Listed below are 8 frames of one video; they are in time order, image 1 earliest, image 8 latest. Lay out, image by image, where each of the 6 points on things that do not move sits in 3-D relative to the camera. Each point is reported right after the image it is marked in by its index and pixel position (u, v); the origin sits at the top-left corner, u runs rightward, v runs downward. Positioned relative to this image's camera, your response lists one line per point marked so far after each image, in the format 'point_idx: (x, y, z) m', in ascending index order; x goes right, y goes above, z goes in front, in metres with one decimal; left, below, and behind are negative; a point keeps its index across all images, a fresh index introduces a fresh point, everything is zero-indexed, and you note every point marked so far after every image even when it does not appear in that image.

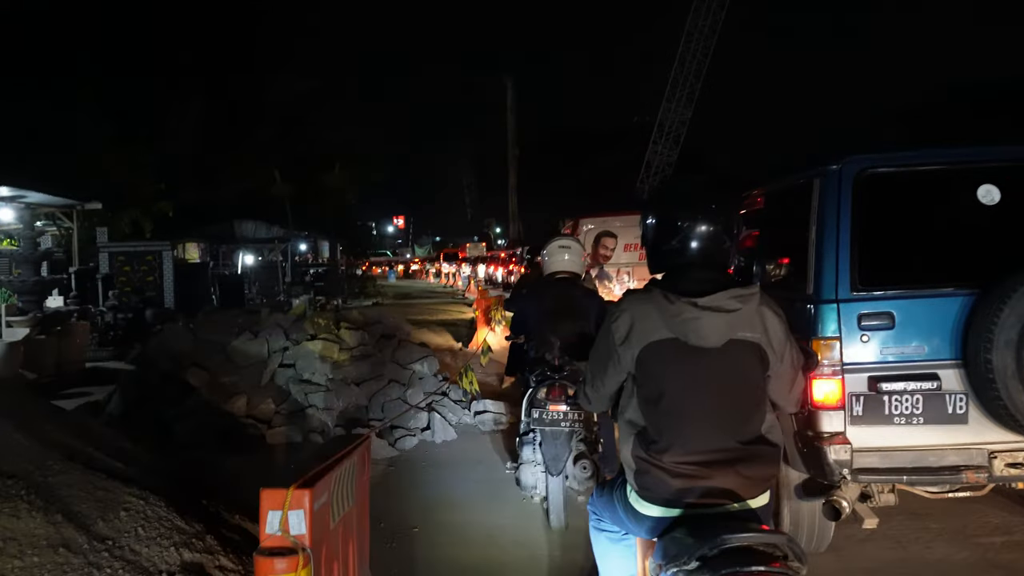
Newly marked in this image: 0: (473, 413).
0: (-0.3, -1.1, +8.3) m
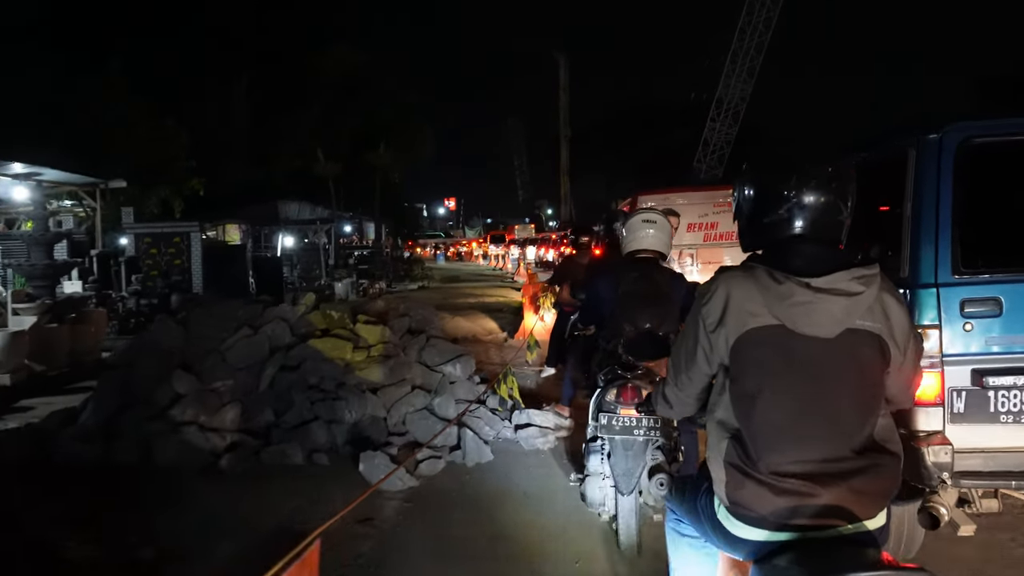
0: (0.0, -1.0, +7.2) m
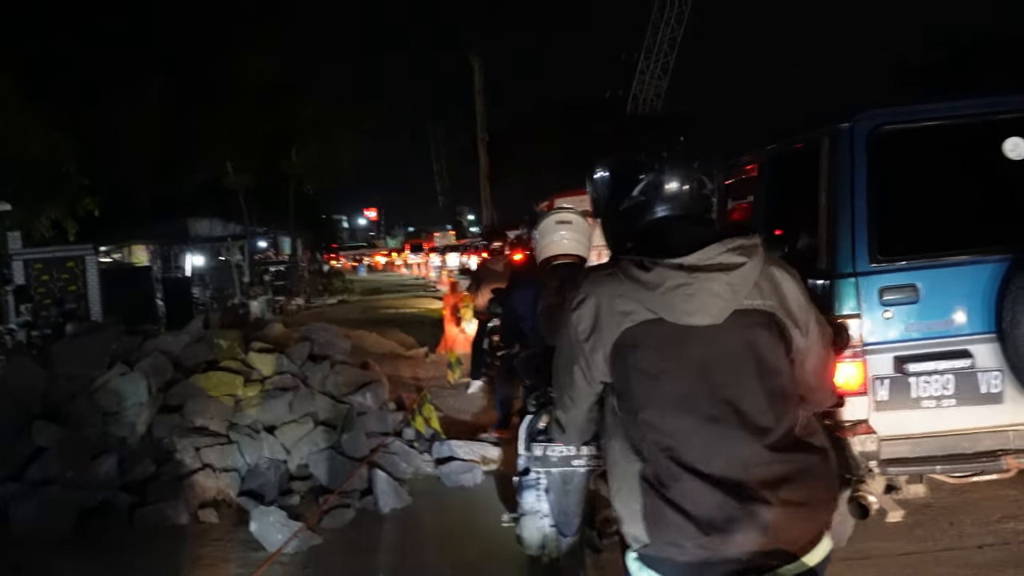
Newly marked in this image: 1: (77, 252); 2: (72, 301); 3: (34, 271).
0: (-0.5, -1.1, +6.6) m
1: (-6.9, +0.6, +16.7) m
2: (-6.9, -0.2, +16.6) m
3: (-7.4, +0.3, +16.4) m
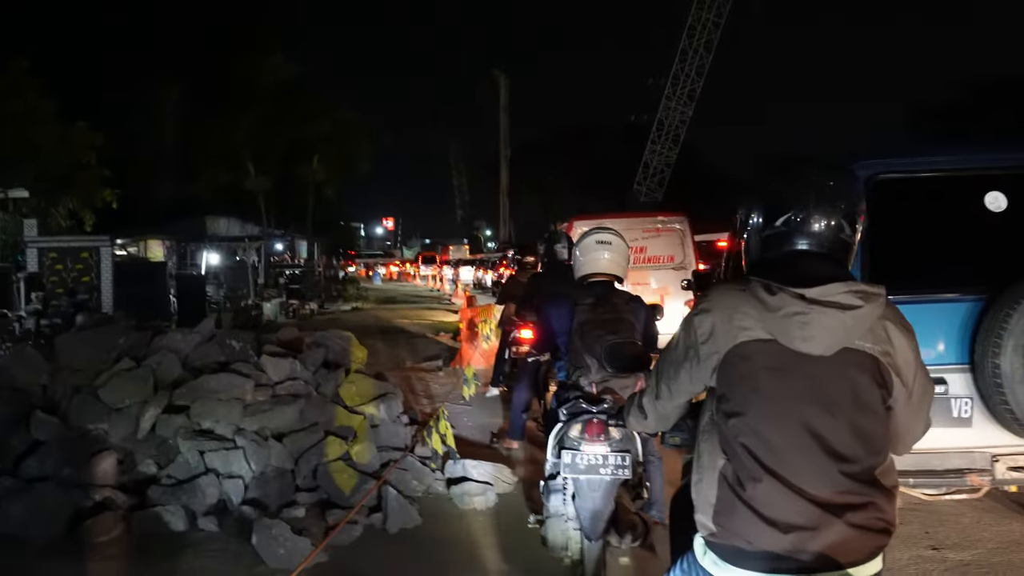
0: (-0.4, -1.1, +6.4) m
1: (-6.6, +0.7, +16.7) m
2: (-6.6, -0.1, +16.5) m
3: (-7.1, +0.4, +16.3) m
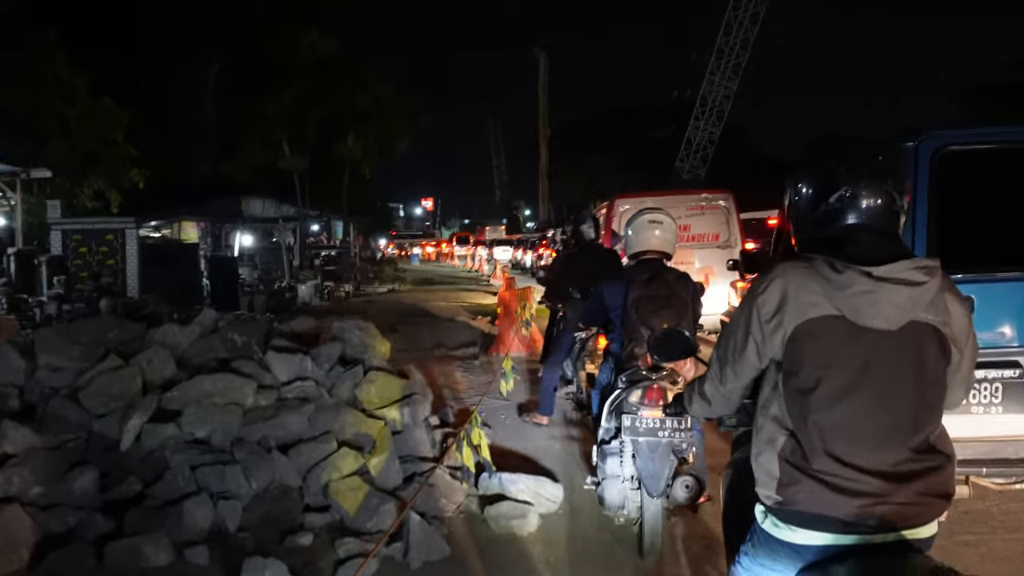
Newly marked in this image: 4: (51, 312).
0: (-0.2, -1.0, +5.8) m
1: (-6.0, +1.0, +16.2) m
2: (-6.0, +0.2, +16.1) m
3: (-6.5, +0.7, +15.9) m
4: (-4.8, -0.2, +11.2) m
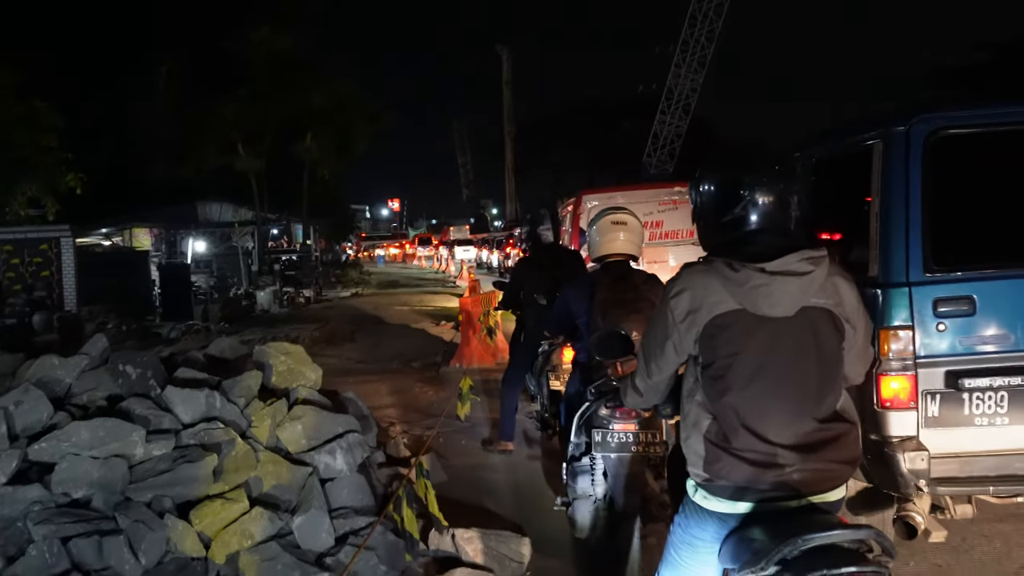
0: (-0.3, -1.1, +5.1) m
1: (-6.5, +0.8, +15.4) m
2: (-6.5, 0.0, +15.2) m
3: (-7.0, +0.5, +15.1) m
4: (-5.2, -0.4, +10.4) m
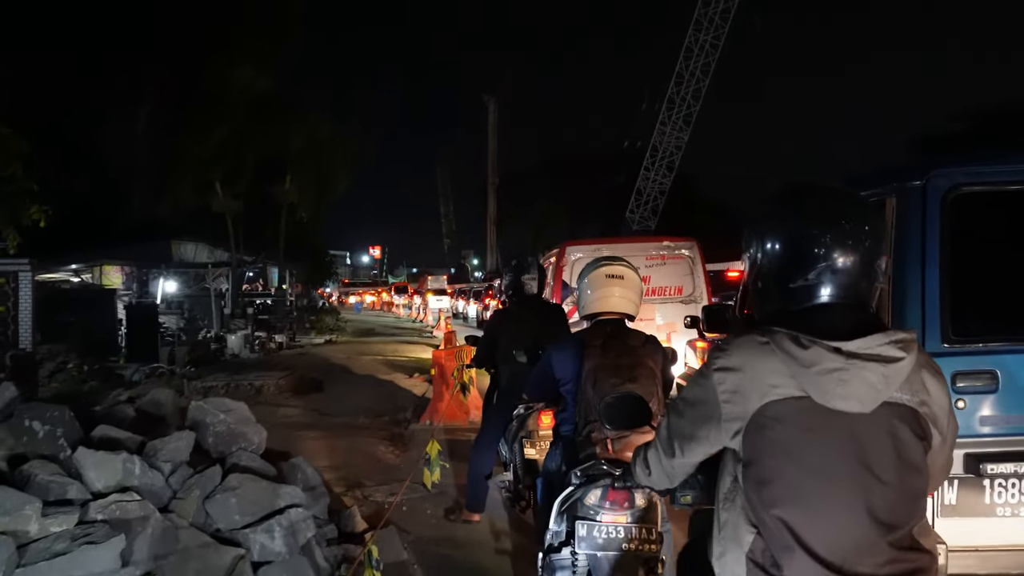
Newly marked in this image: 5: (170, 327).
0: (-0.5, -1.3, +4.7) m
1: (-6.8, +0.3, +14.9) m
2: (-6.8, -0.5, +14.7) m
3: (-7.3, 0.0, +14.5) m
4: (-5.4, -0.7, +9.9) m
5: (-6.3, -0.8, +19.9) m
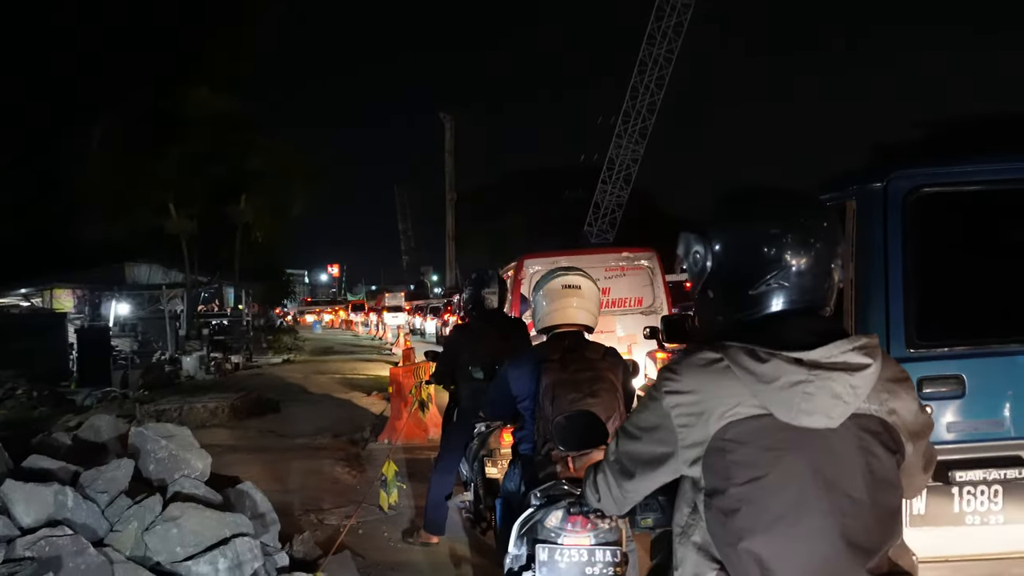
0: (-0.6, -1.4, +4.5) m
1: (-7.4, -0.1, +14.5) m
2: (-7.4, -0.8, +14.3) m
3: (-7.9, -0.3, +14.1) m
4: (-5.8, -1.0, +9.5) m
5: (-7.1, -1.2, +19.5) m
